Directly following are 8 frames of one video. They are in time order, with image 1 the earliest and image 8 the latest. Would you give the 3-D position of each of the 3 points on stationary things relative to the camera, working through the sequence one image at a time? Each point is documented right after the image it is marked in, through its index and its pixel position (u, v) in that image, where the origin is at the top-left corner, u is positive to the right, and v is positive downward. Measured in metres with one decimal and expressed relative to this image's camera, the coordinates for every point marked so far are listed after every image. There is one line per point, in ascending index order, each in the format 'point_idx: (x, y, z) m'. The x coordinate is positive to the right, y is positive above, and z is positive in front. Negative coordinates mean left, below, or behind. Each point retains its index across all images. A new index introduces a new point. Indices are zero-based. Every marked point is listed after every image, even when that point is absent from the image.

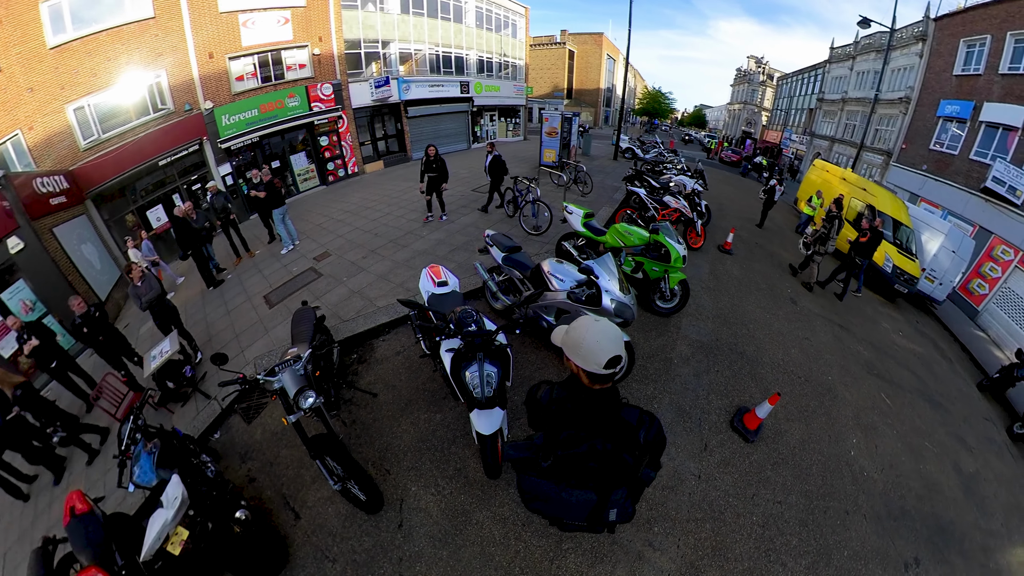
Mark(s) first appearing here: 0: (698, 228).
0: (+2.9, +1.0, +8.8) m
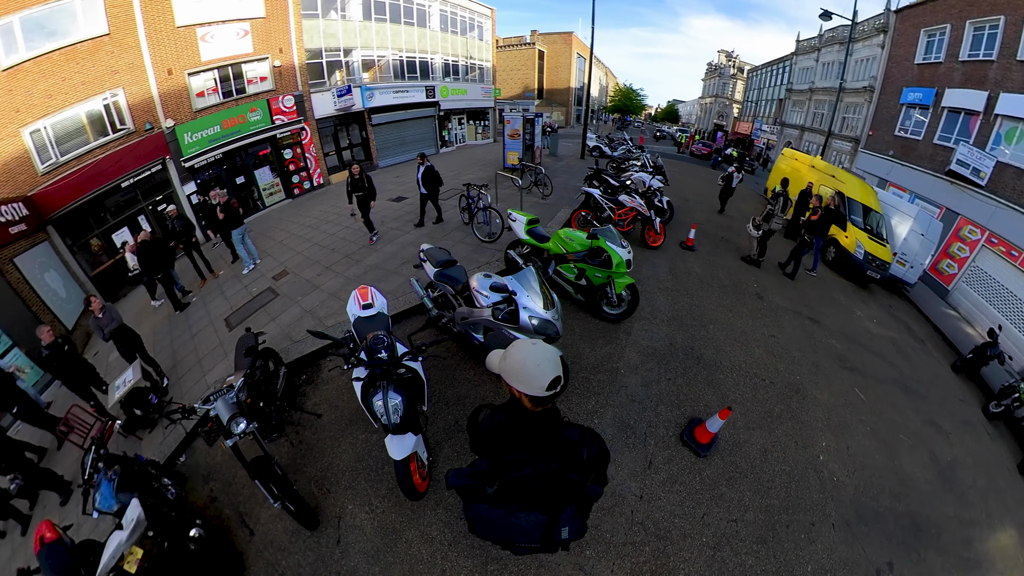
0: (+2.2, +1.0, +8.5) m
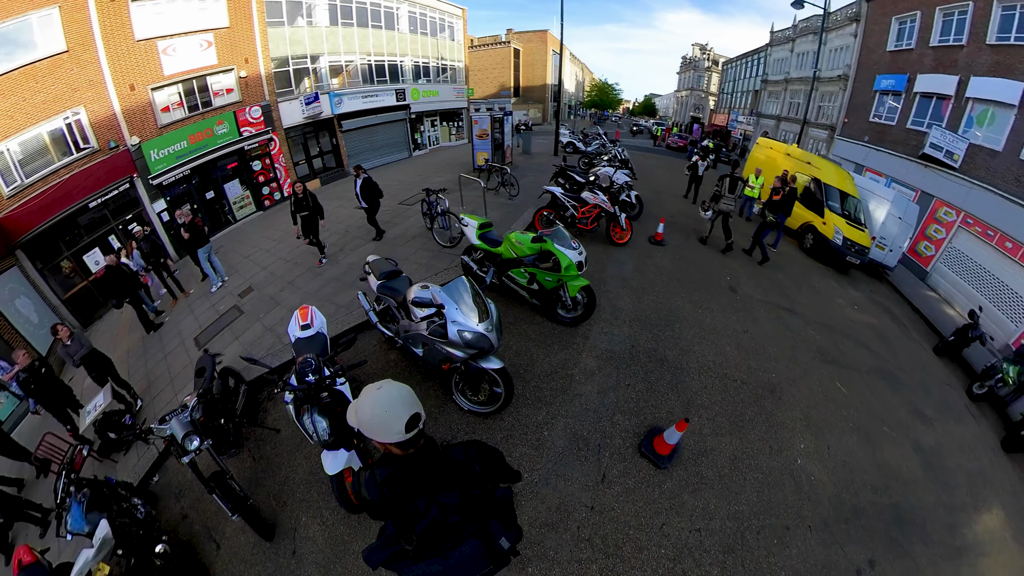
0: (+1.7, +1.0, +8.3) m
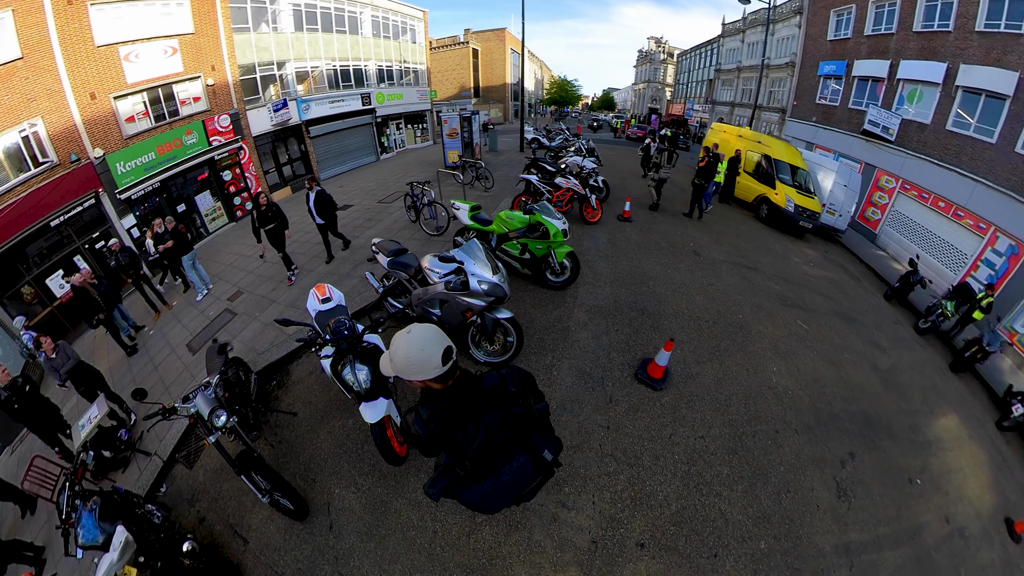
0: (+1.4, +1.4, +8.9) m
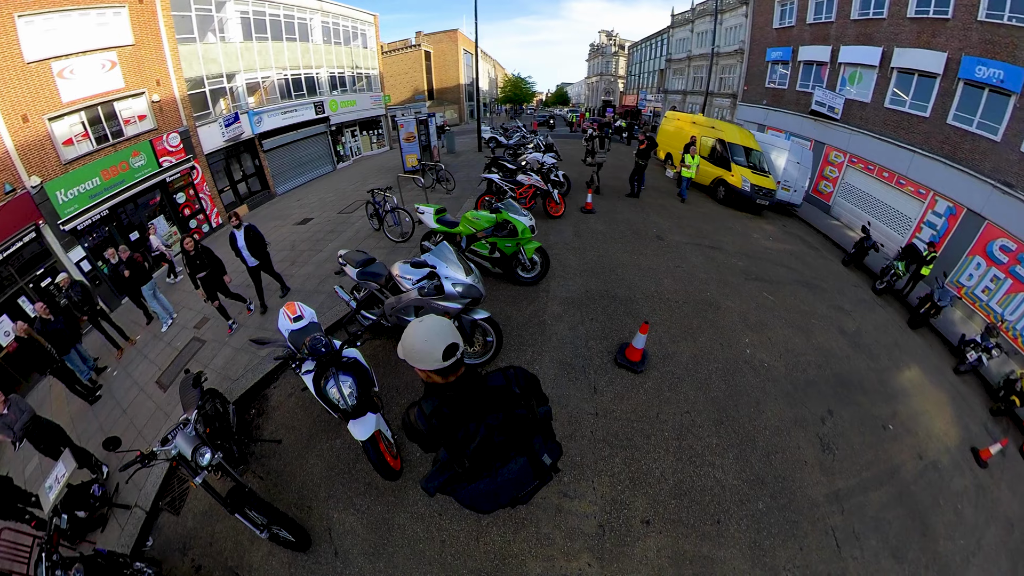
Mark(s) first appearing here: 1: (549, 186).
0: (+0.8, +1.5, +9.0) m
1: (+0.6, +1.6, +8.3) m
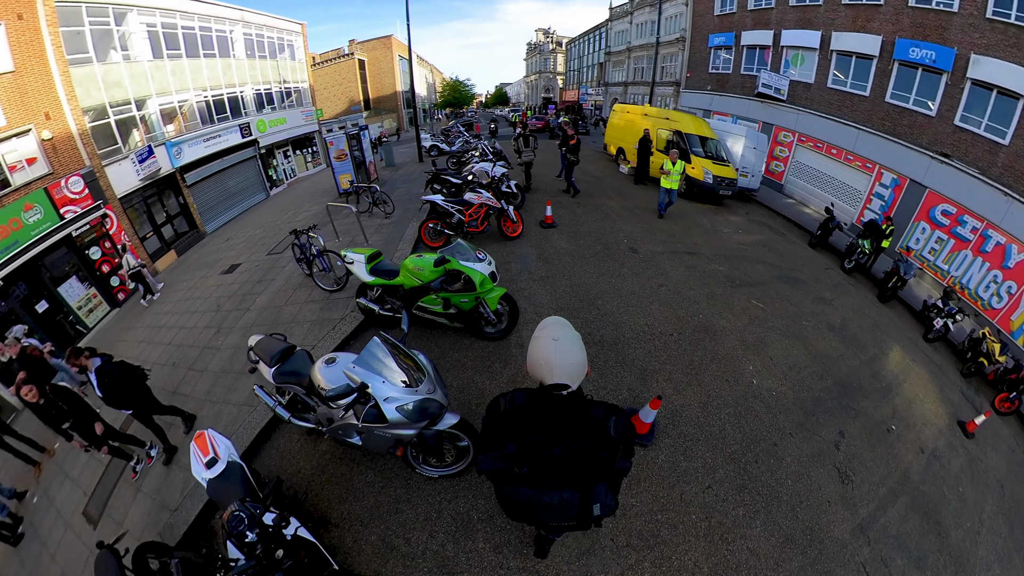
0: (0.0, +1.2, +8.2) m
1: (-0.1, +1.2, +7.6) m
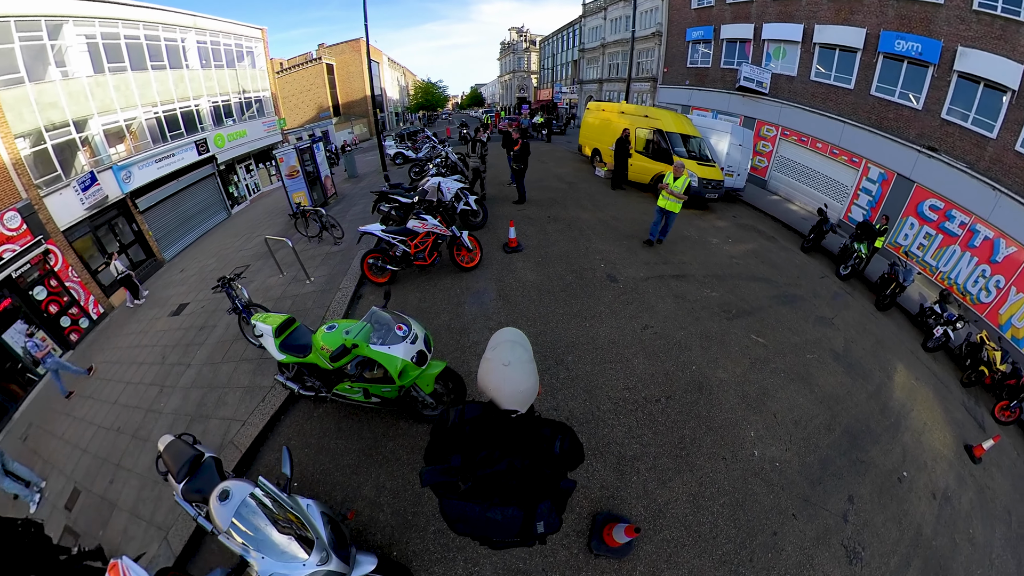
0: (-0.4, +0.8, +7.6) m
1: (-0.5, +0.9, +6.9) m
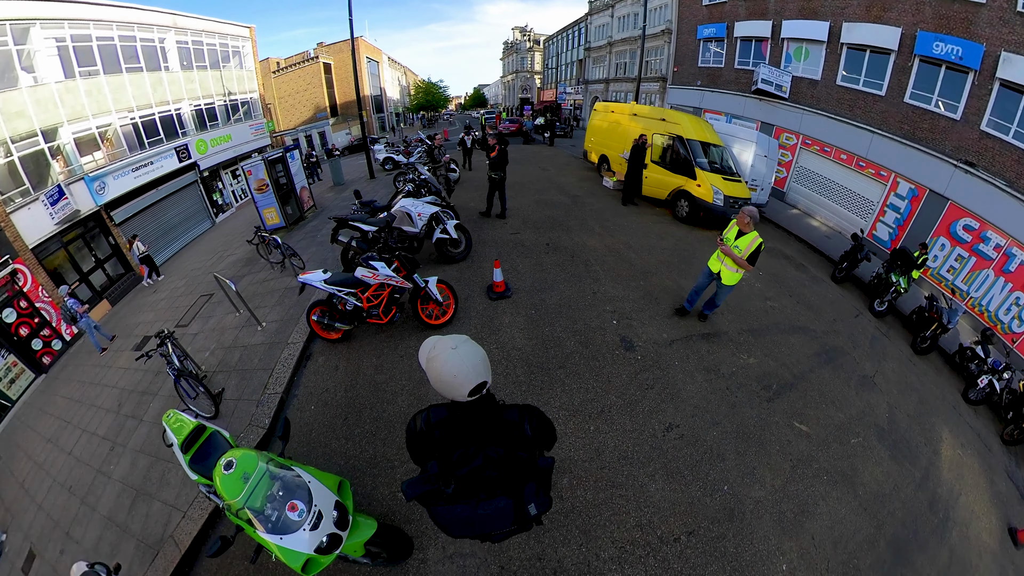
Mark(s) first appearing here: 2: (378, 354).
0: (-0.4, +0.3, +6.8) m
1: (-0.6, +0.4, +6.1) m
2: (-1.3, -0.6, +5.4) m
